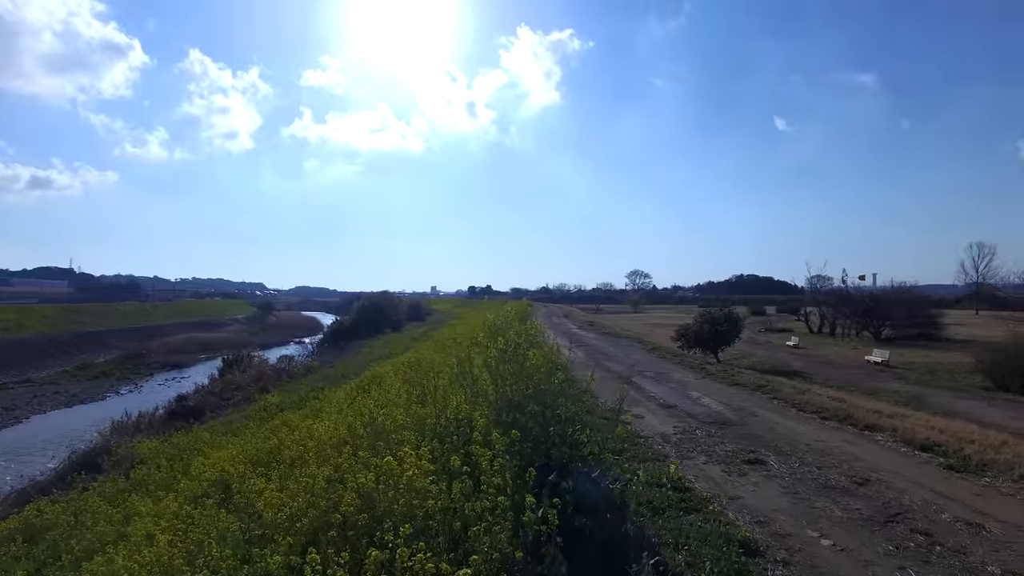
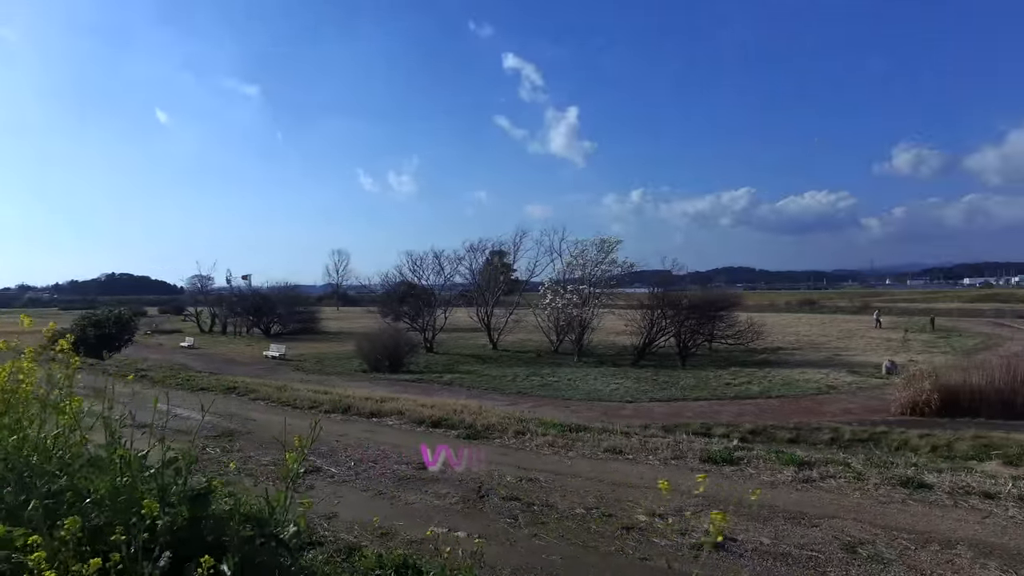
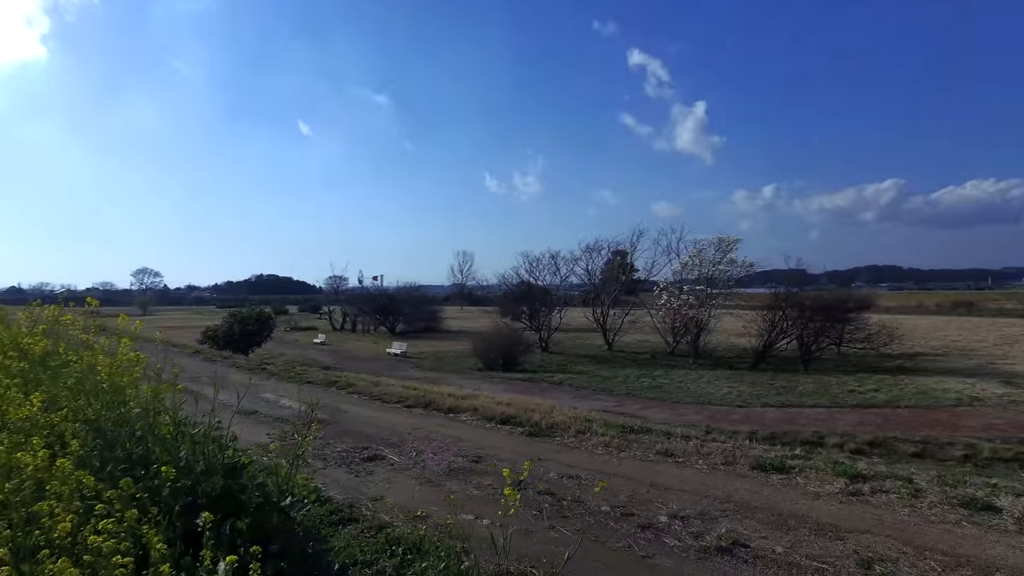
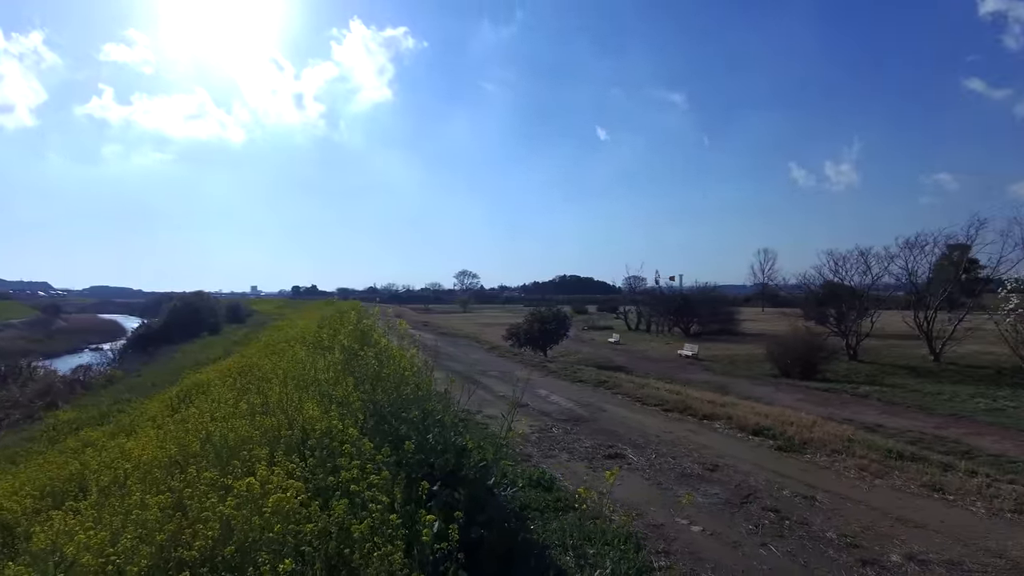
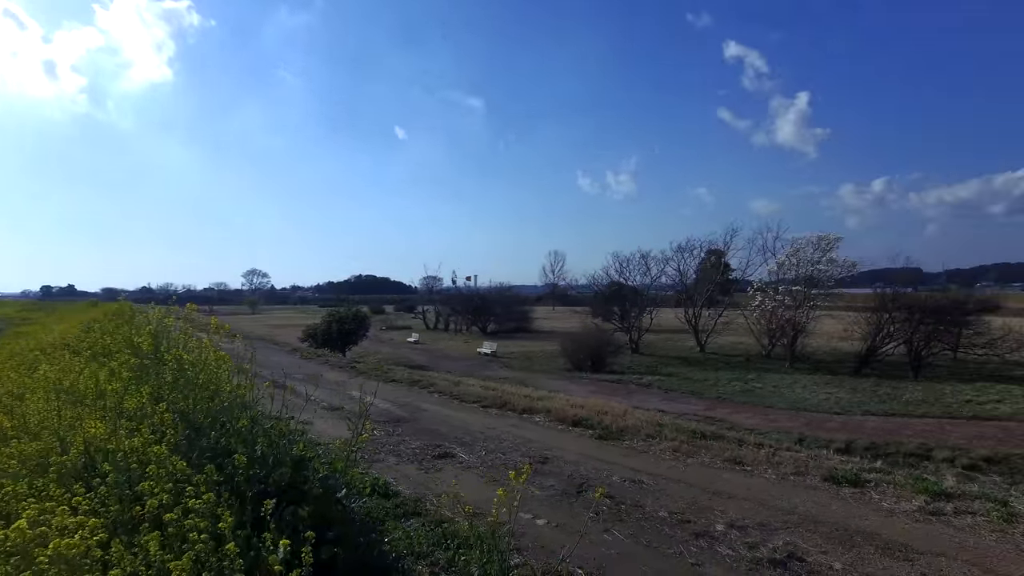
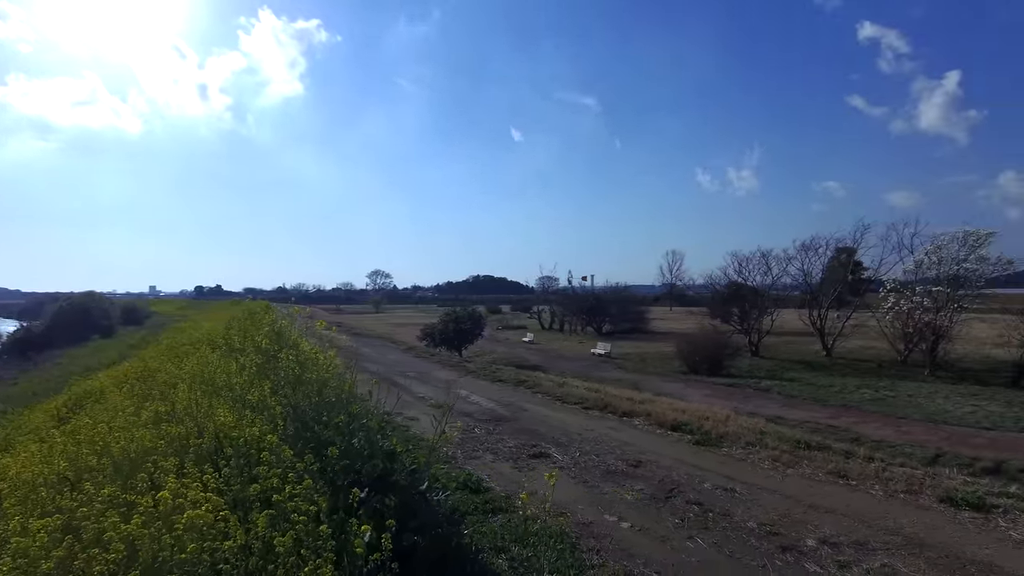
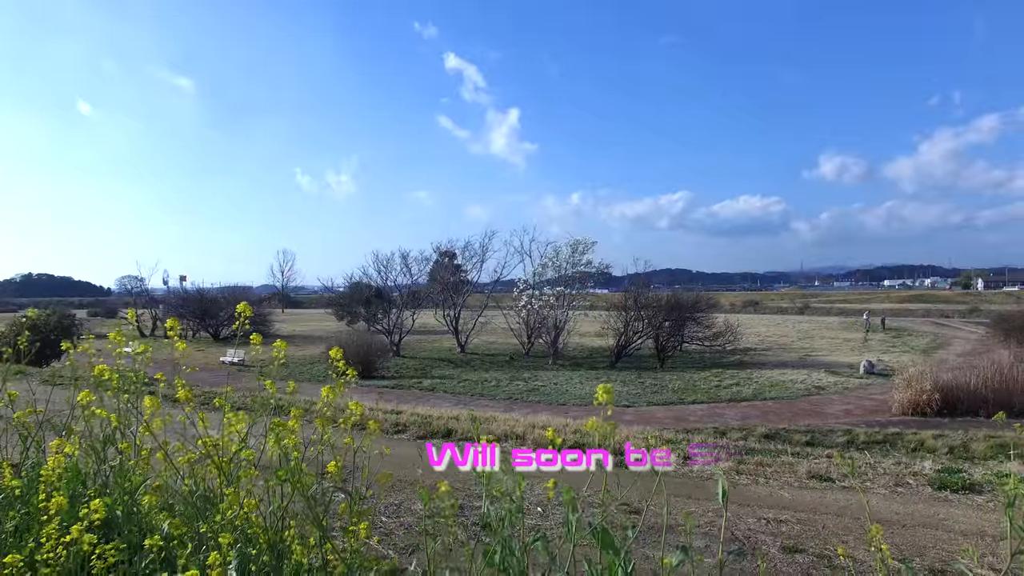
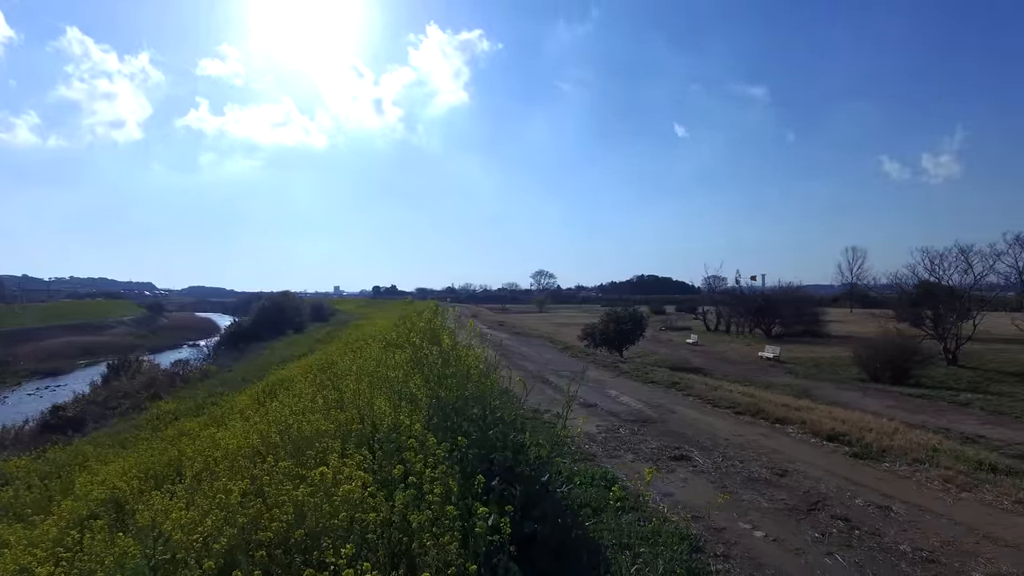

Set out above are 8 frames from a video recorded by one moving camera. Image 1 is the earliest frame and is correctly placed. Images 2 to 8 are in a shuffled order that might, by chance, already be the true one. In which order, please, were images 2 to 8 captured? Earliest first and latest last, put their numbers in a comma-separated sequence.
8, 4, 6, 5, 3, 2, 7
